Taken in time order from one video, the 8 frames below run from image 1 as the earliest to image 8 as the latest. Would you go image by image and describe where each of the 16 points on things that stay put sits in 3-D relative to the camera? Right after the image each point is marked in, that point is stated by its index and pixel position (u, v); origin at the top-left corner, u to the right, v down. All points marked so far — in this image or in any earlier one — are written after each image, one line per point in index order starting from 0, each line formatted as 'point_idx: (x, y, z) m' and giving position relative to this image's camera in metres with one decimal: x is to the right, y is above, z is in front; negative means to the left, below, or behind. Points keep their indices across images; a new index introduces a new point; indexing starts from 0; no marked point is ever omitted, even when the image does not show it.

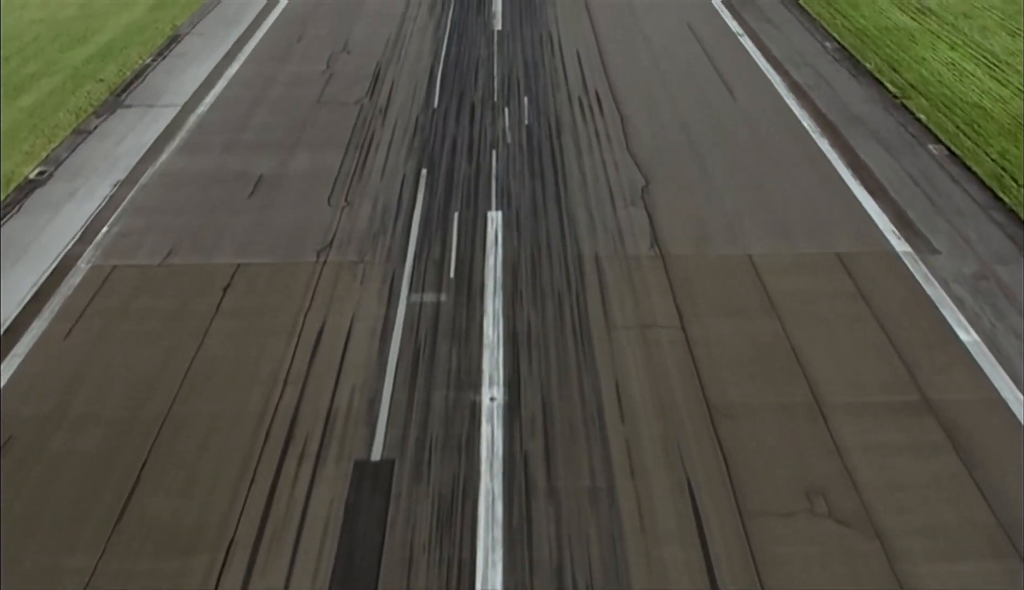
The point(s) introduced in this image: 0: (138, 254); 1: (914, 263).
0: (-3.1, +0.3, +7.5) m
1: (+3.2, +0.2, +7.3) m
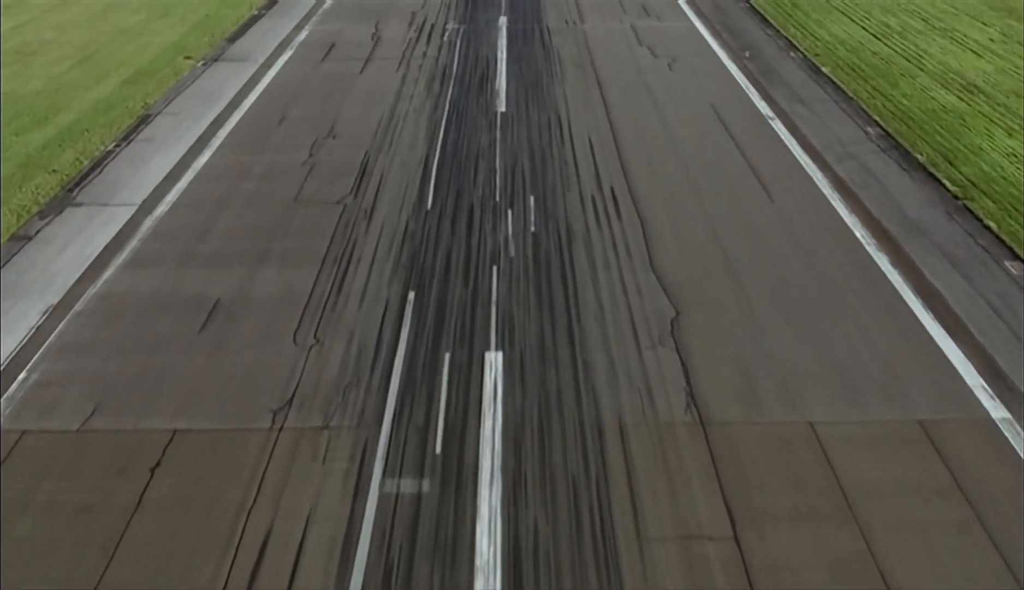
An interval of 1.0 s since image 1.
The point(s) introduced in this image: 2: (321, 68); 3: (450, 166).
0: (-3.0, -0.8, +6.1) m
1: (+3.2, -0.9, +5.8) m
2: (-2.9, +3.4, +13.9) m
3: (-0.7, +1.4, +10.1) m
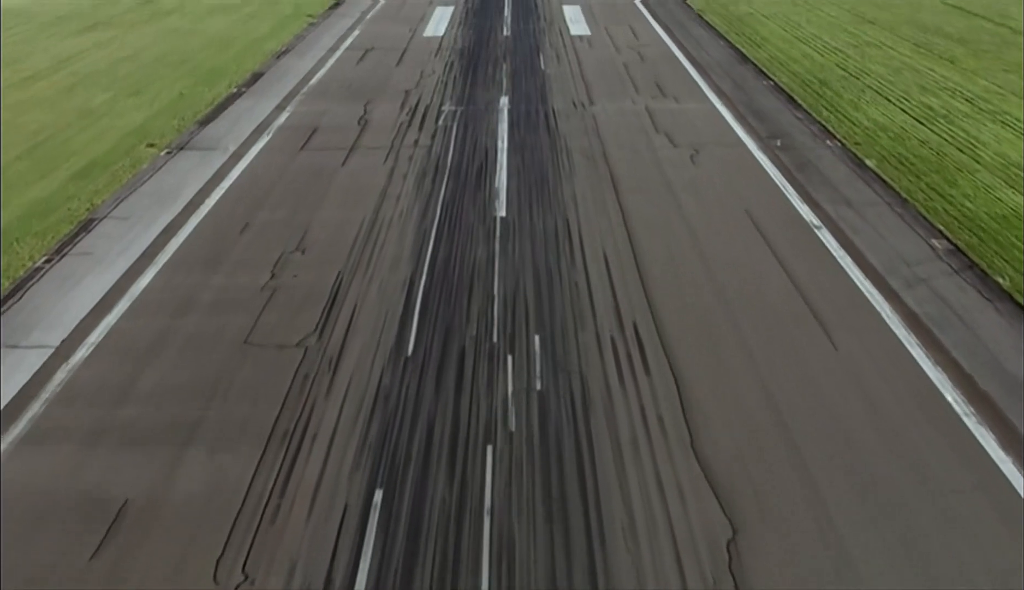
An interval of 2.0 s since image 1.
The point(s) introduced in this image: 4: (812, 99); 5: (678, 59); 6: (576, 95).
0: (-3.0, -1.9, +4.3) m
1: (+3.2, -2.0, +4.0) m
2: (-2.9, +1.8, +12.4) m
3: (-0.7, 0.0, +8.4) m
4: (+4.9, +3.2, +15.1) m
5: (+3.2, +4.5, +17.7) m
6: (+1.1, +3.3, +15.2) m
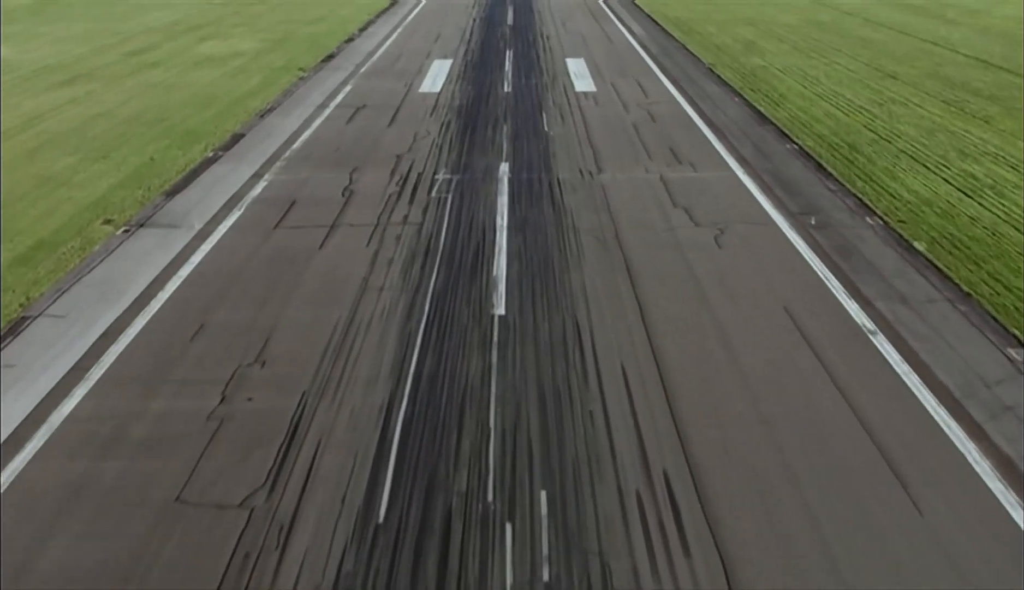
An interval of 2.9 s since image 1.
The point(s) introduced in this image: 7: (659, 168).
0: (-3.1, -2.7, +2.8) m
1: (+3.2, -2.8, +2.4) m
2: (-2.9, +0.7, +11.0) m
3: (-0.7, -0.9, +6.9) m
4: (+4.9, +1.9, +13.7) m
5: (+3.2, +3.1, +16.4) m
6: (+1.1, +2.0, +13.9) m
7: (+2.2, +1.9, +13.5) m
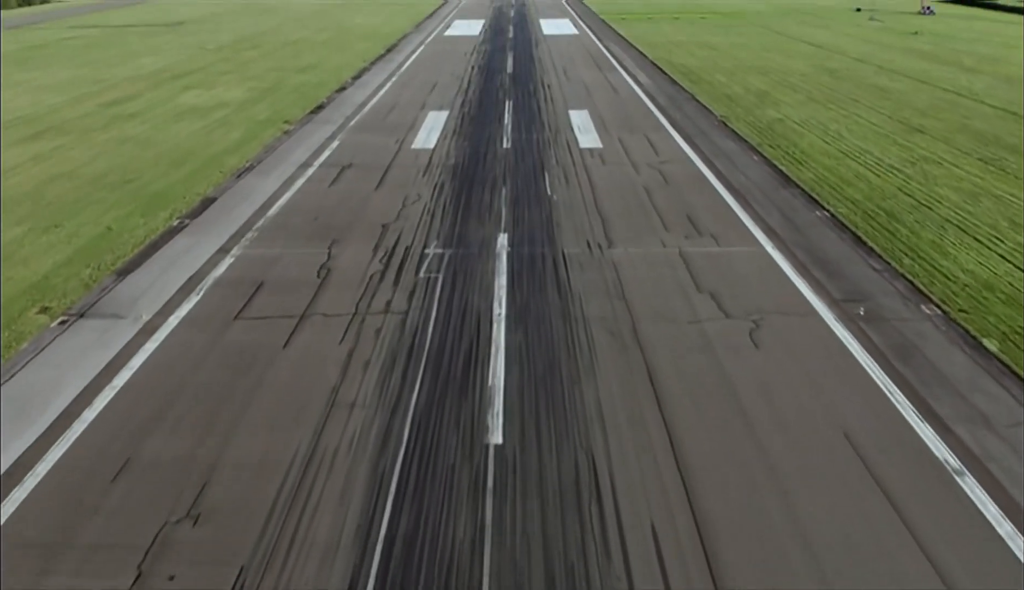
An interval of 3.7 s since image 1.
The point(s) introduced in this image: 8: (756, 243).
0: (-3.1, -3.5, +1.0) m
1: (+3.1, -3.5, +0.7) m
2: (-2.9, -0.4, +9.4) m
3: (-0.7, -1.8, +5.2) m
4: (+4.9, +0.7, +12.2) m
5: (+3.2, +1.8, +14.9) m
6: (+1.1, +0.8, +12.3) m
7: (+2.2, +0.7, +12.0) m
8: (+3.1, +0.7, +11.9) m
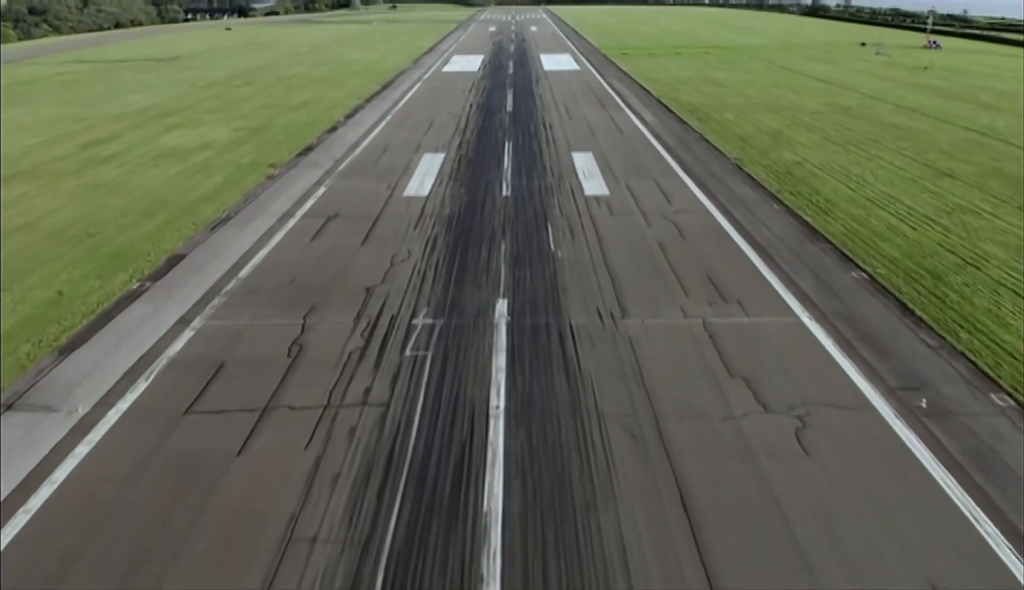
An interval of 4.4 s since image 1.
0: (-3.1, -4.0, -0.5) m
1: (+3.1, -4.0, -0.9) m
2: (-2.9, -1.2, +7.9) m
3: (-0.7, -2.5, +3.7) m
4: (+4.9, -0.1, +10.7) m
5: (+3.2, +0.8, +13.6) m
6: (+1.1, -0.1, +10.9) m
7: (+2.2, -0.2, +10.6) m
8: (+3.1, -0.2, +10.4) m
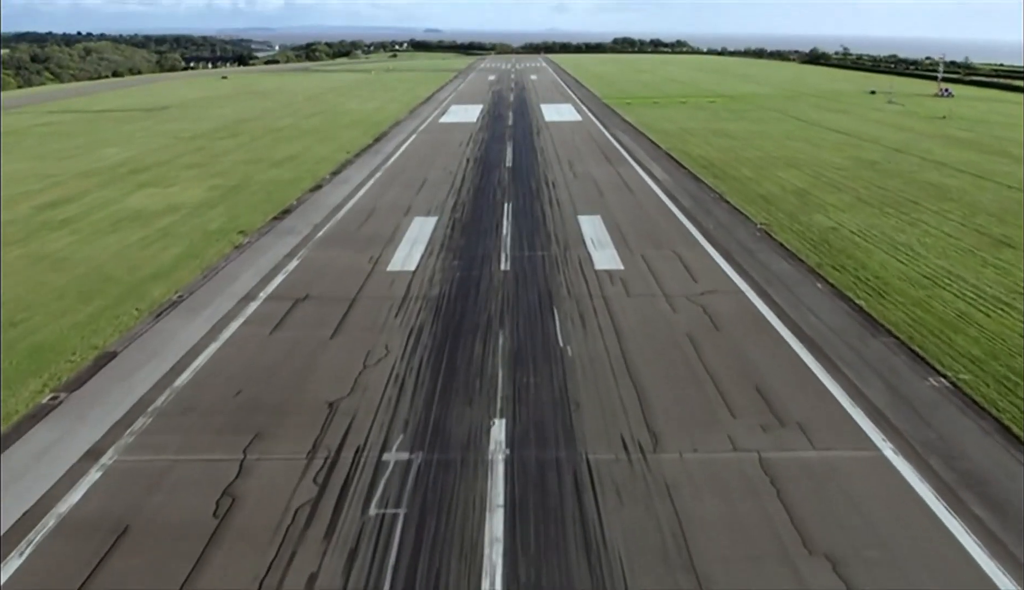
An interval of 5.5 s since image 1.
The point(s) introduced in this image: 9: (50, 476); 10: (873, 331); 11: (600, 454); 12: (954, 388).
0: (-3.1, -4.5, -2.9) m
1: (+3.1, -4.6, -3.3) m
2: (-2.9, -2.2, +5.6) m
3: (-0.7, -3.2, +1.4) m
4: (+4.9, -1.3, +8.5) m
5: (+3.2, -0.4, +11.3) m
6: (+1.1, -1.2, +8.7) m
7: (+2.1, -1.3, +8.3) m
8: (+3.1, -1.3, +8.2) m
9: (-4.0, -1.5, +7.9) m
10: (+4.4, -0.4, +11.4) m
11: (+0.8, -1.4, +8.1) m
12: (+4.6, -1.0, +9.5) m
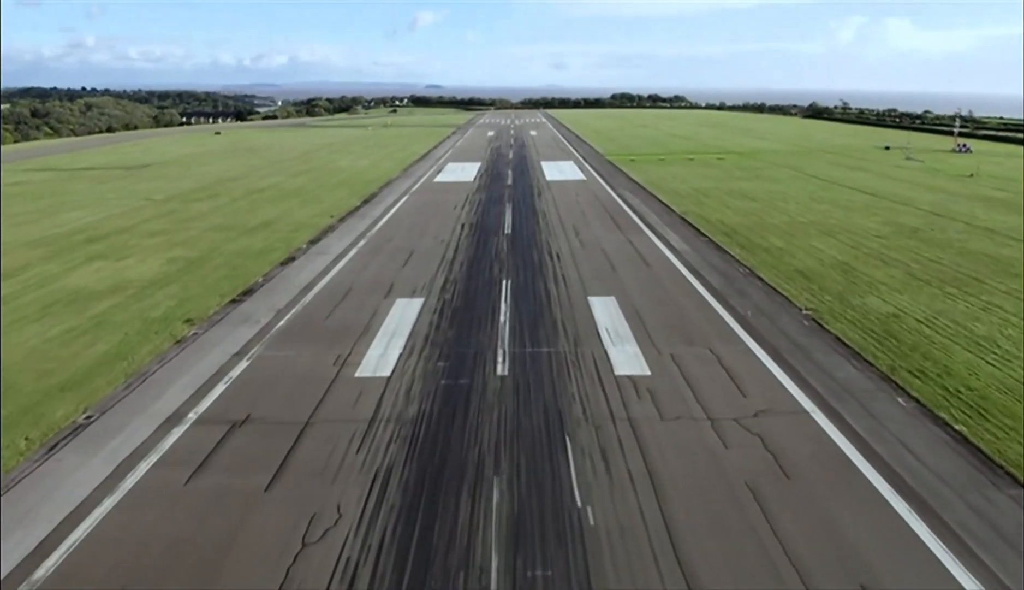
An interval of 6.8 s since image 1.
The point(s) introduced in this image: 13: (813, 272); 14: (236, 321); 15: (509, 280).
0: (-3.1, -5.0, -6.0) m
1: (+3.1, -5.0, -6.4) m
2: (-2.9, -3.1, +2.7) m
3: (-0.7, -3.9, -1.6) m
4: (+4.9, -2.3, +5.6) m
5: (+3.2, -1.6, +8.5) m
6: (+1.0, -2.3, +5.8) m
7: (+2.1, -2.4, +5.4) m
8: (+3.1, -2.4, +5.3) m
9: (-4.0, -2.6, +5.0) m
10: (+4.4, -1.6, +8.5) m
11: (+0.8, -2.4, +5.2) m
12: (+4.6, -2.1, +6.7) m
13: (+5.8, +0.4, +17.8) m
14: (-4.4, -0.4, +14.7) m
15: (-0.1, +0.3, +17.4) m
